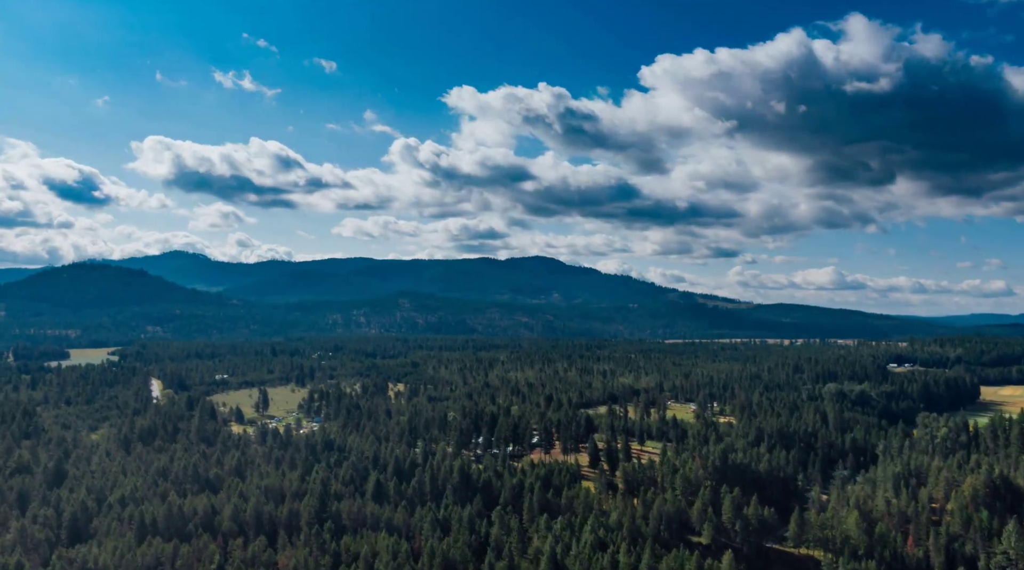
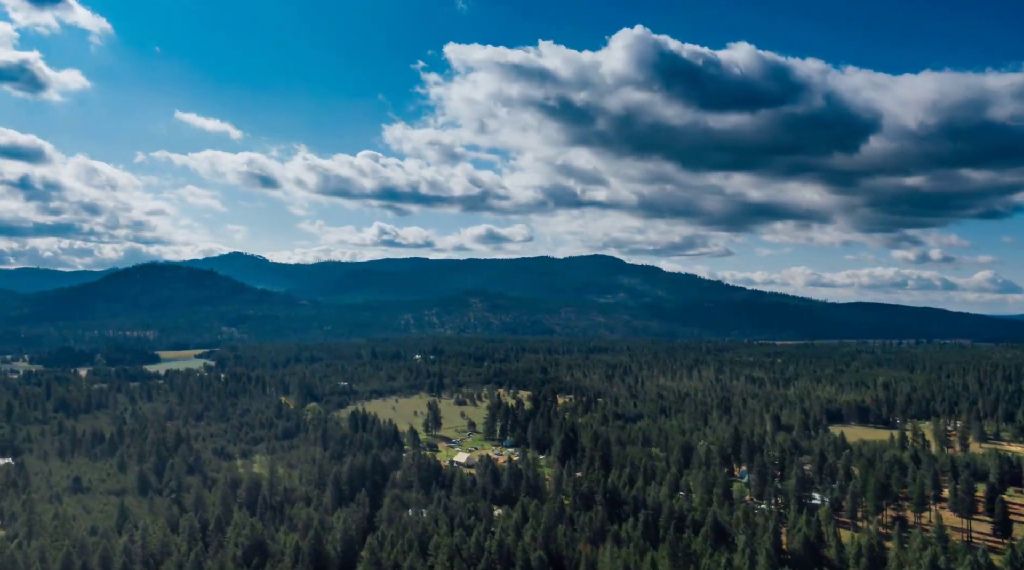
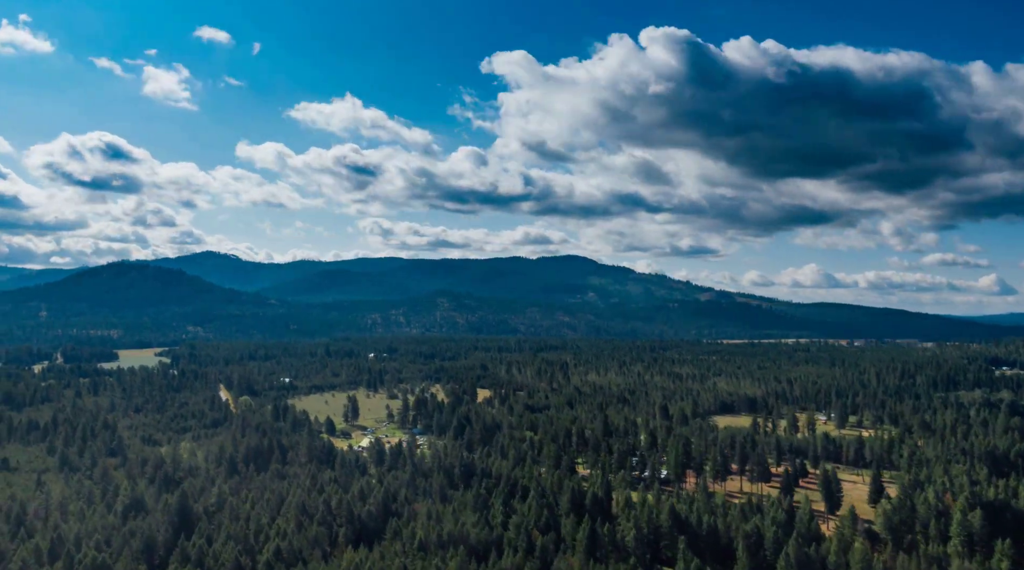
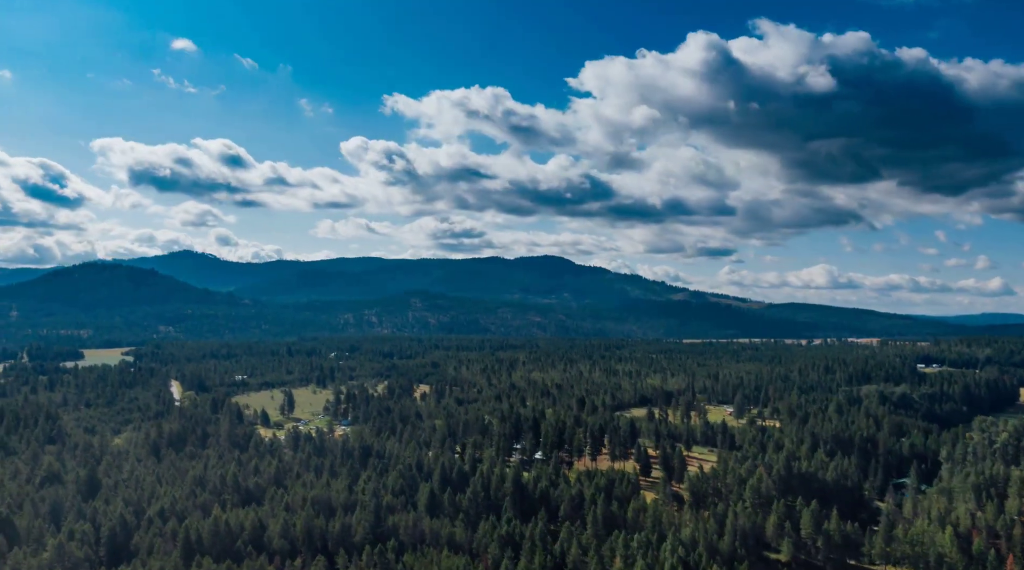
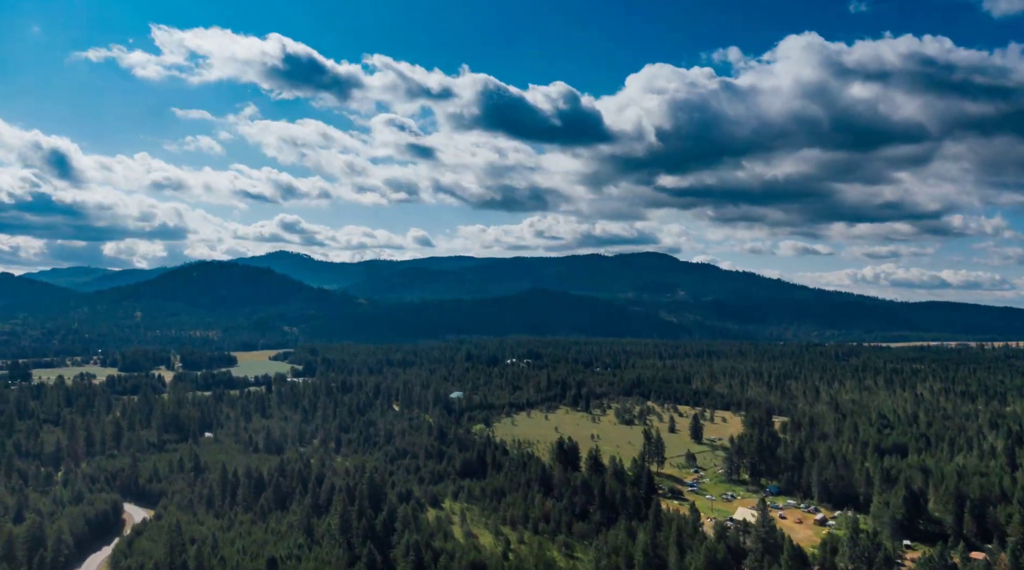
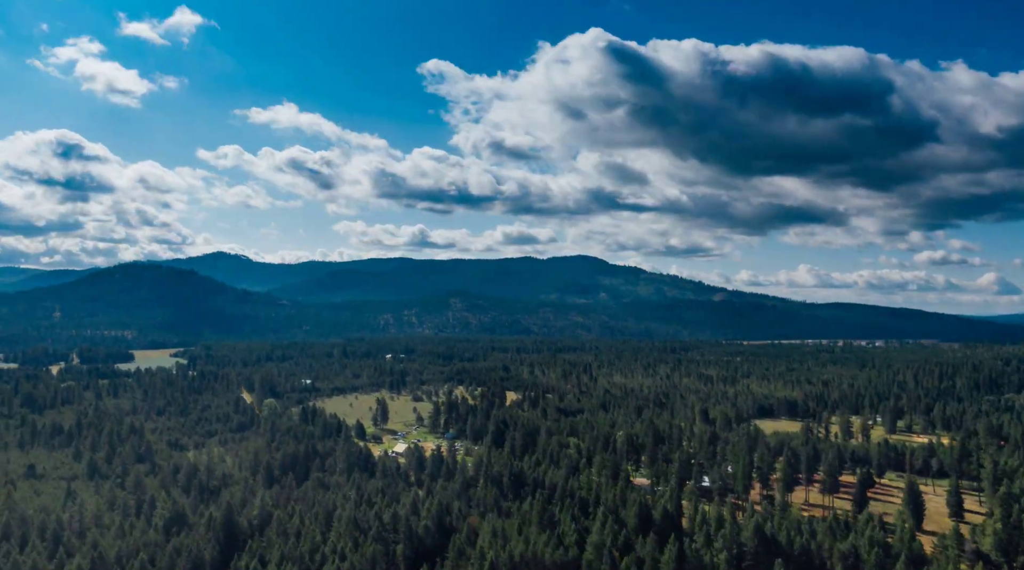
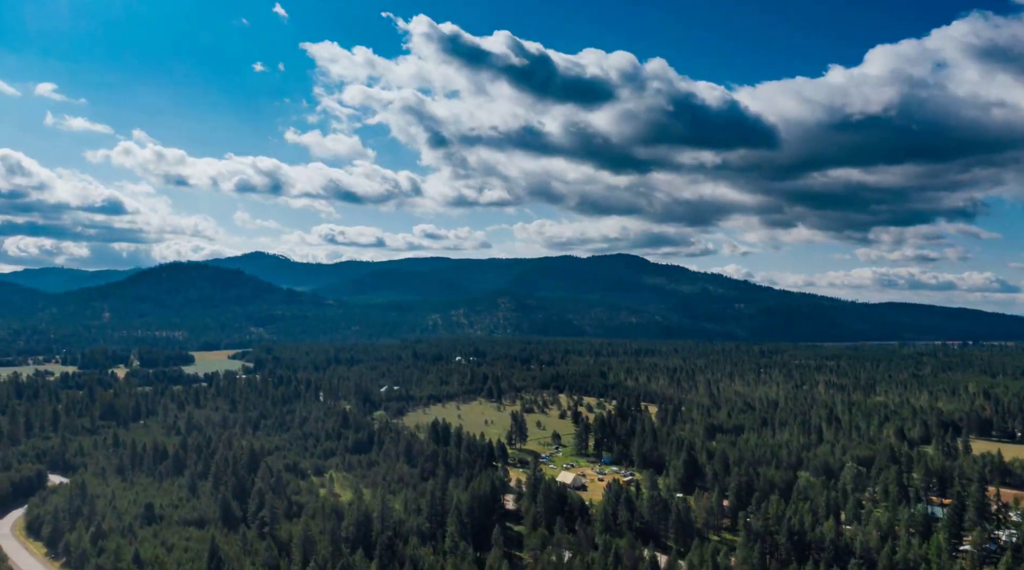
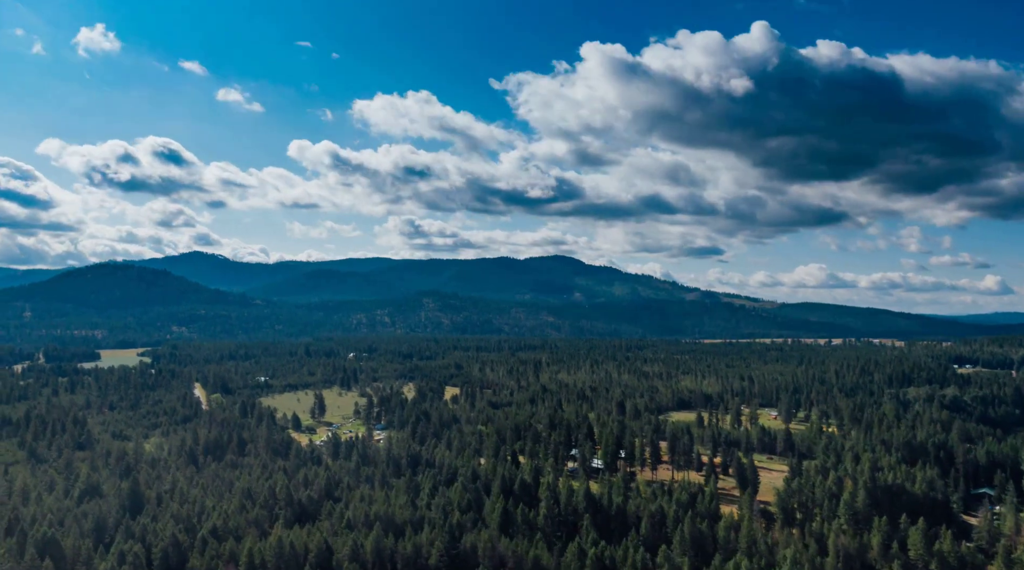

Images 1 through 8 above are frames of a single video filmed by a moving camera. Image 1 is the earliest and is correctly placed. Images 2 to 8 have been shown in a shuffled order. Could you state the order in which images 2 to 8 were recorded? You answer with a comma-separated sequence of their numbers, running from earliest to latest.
4, 8, 3, 6, 2, 7, 5
